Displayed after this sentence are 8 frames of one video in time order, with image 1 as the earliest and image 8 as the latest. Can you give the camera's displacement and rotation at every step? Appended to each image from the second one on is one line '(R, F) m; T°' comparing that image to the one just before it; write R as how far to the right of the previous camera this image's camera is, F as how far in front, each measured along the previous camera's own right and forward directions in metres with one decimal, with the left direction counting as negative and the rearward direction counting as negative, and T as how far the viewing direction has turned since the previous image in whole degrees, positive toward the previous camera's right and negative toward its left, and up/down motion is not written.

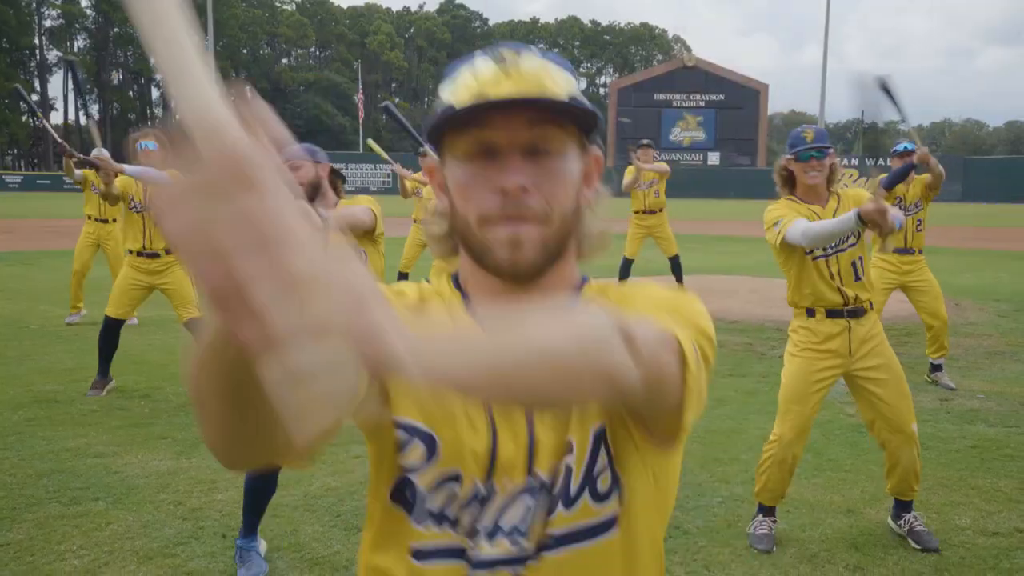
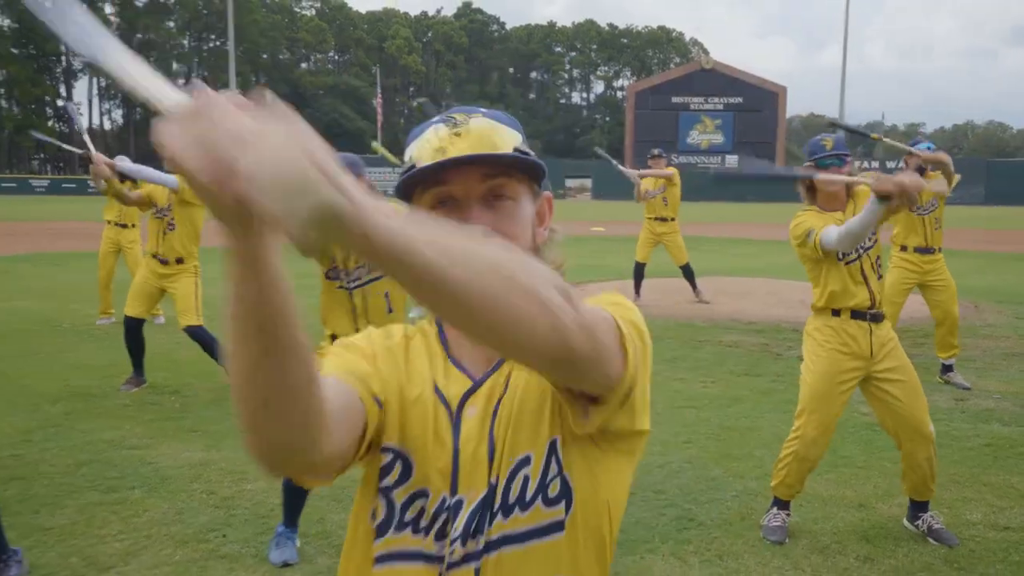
(0.0, -0.1) m; -1°
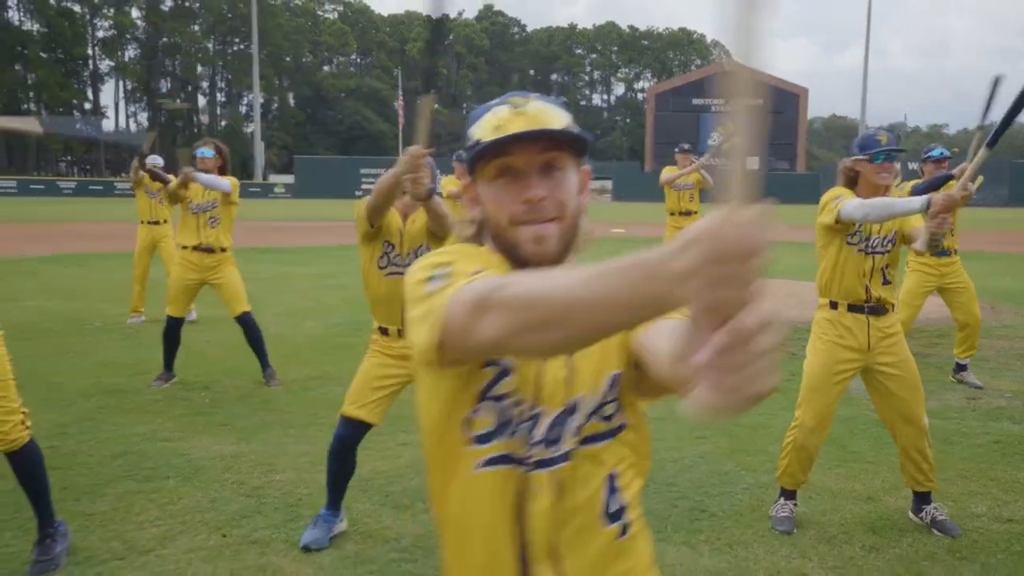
(0.0, -0.2) m; -1°
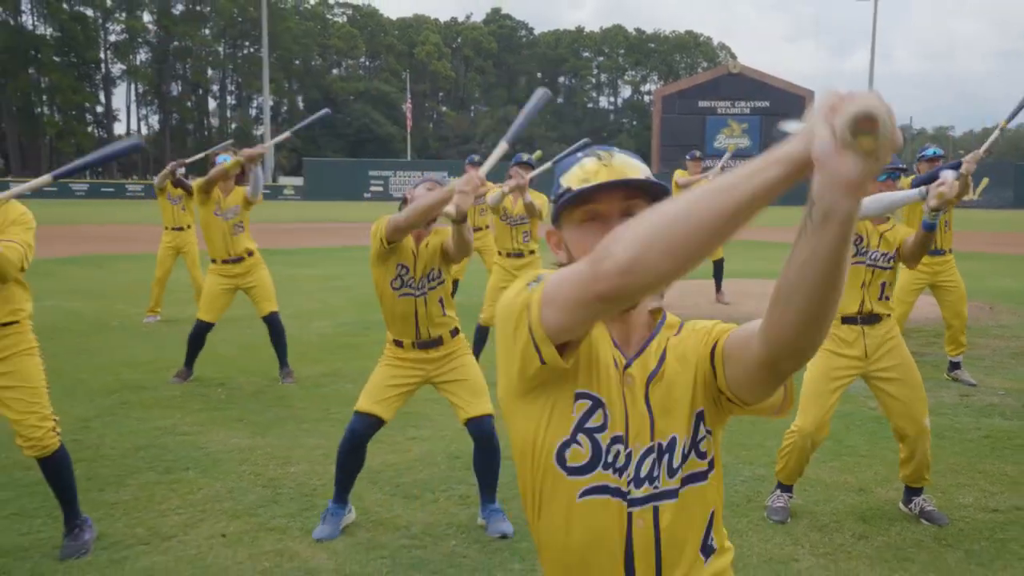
(0.0, -0.2) m; -1°
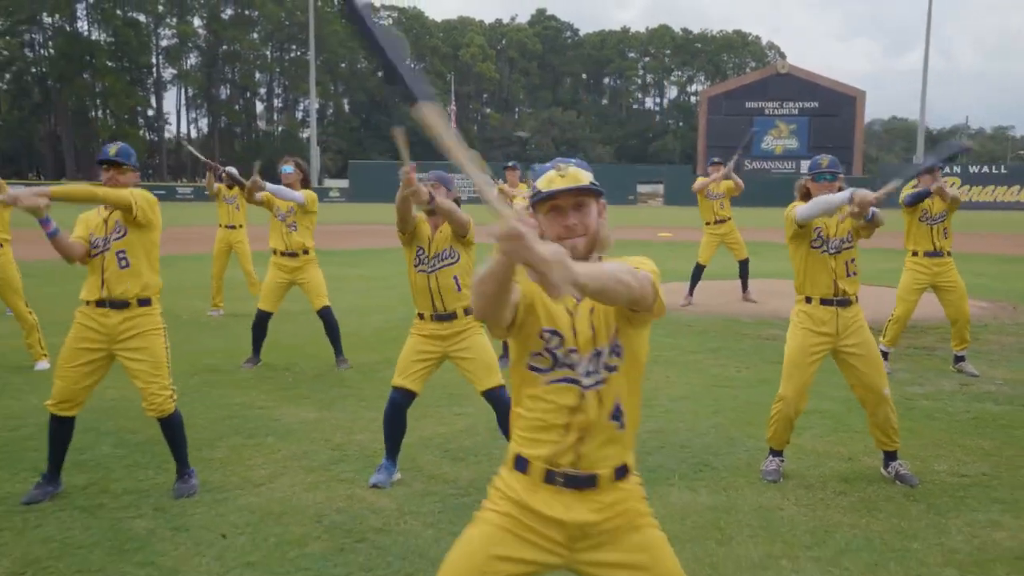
(+0.1, -0.8) m; -3°
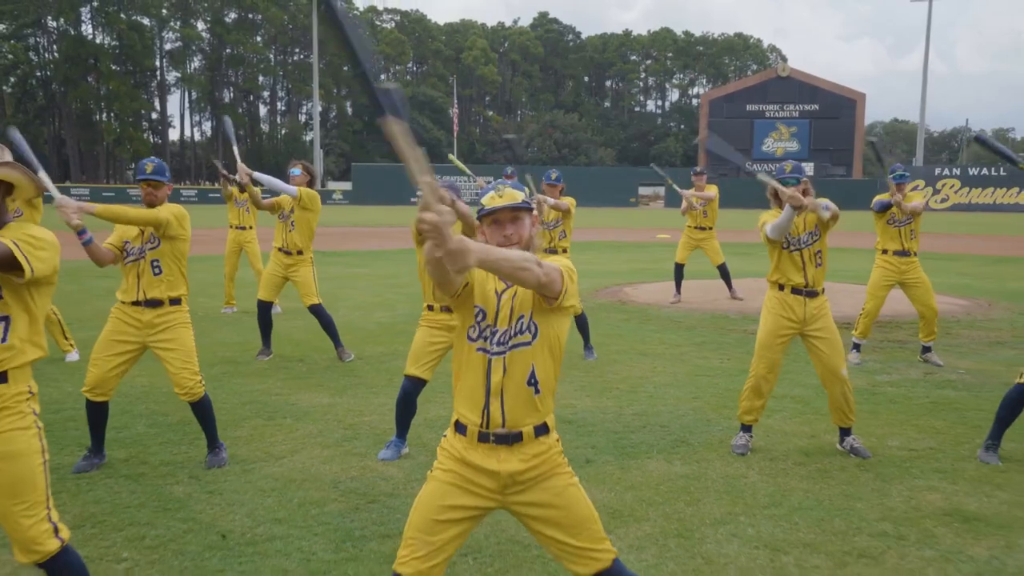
(0.0, -0.6) m; 0°
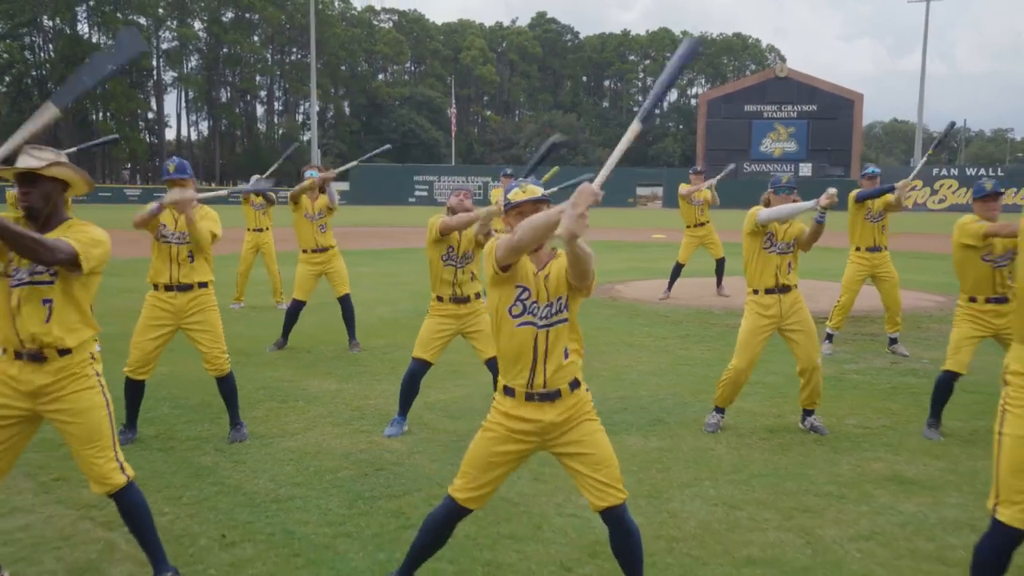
(0.0, -0.6) m; 0°
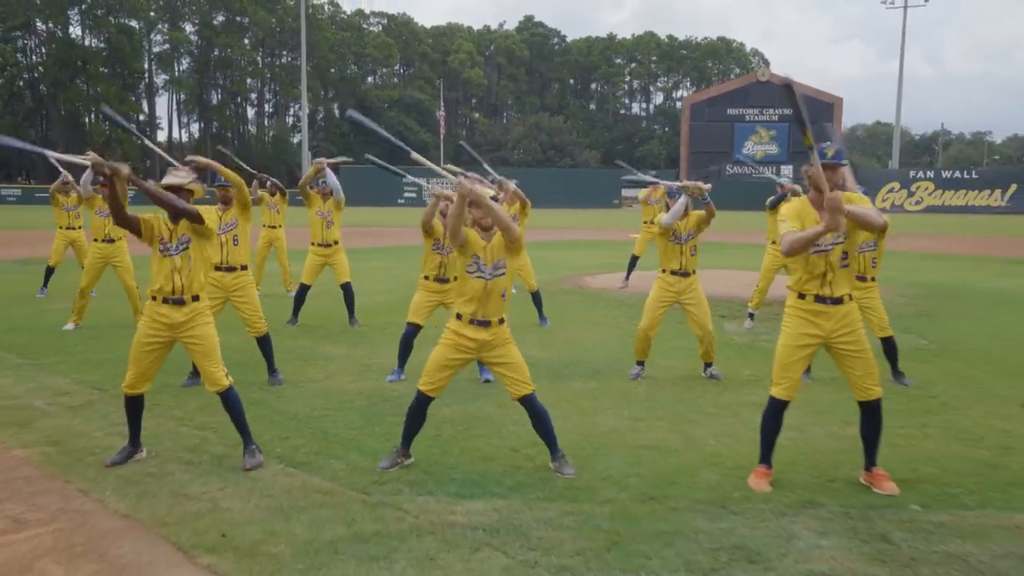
(+0.2, -1.9) m; +1°
